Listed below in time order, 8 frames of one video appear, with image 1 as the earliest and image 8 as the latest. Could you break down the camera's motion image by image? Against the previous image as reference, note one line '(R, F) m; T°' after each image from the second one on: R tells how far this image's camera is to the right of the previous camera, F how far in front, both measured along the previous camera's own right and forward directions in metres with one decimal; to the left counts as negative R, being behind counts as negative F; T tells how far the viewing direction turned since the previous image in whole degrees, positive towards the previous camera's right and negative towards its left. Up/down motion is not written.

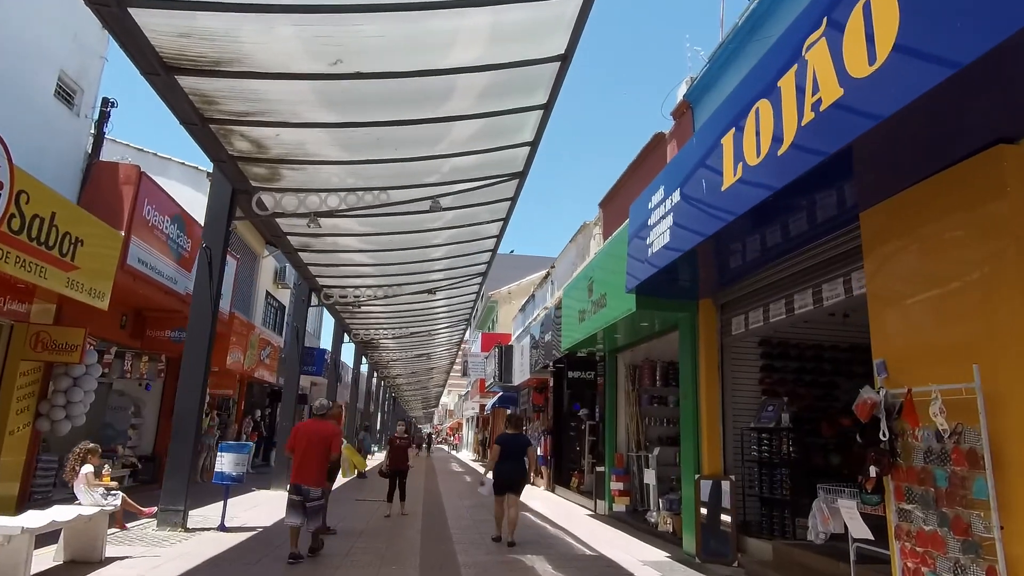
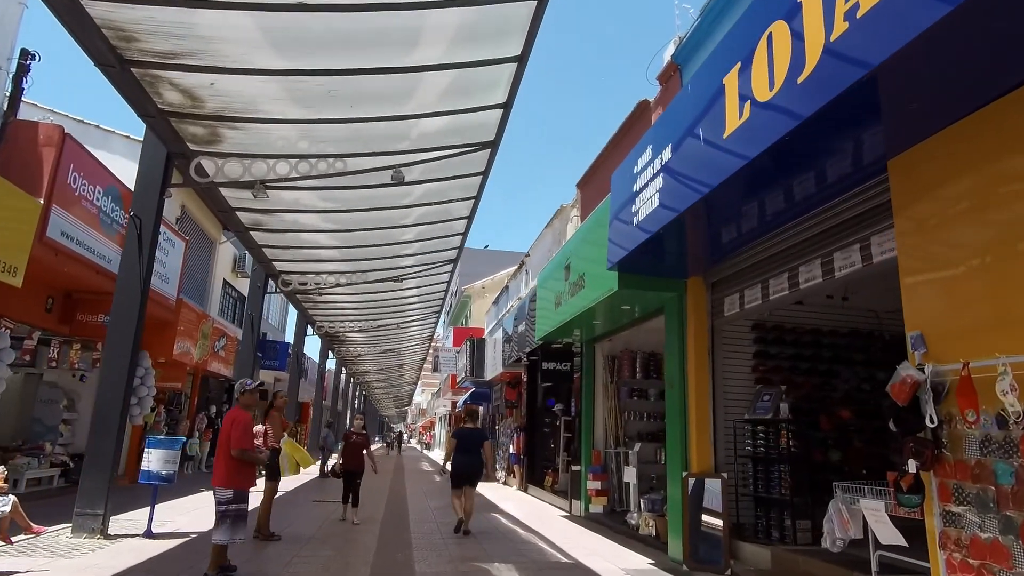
(+0.1, +0.8) m; +2°
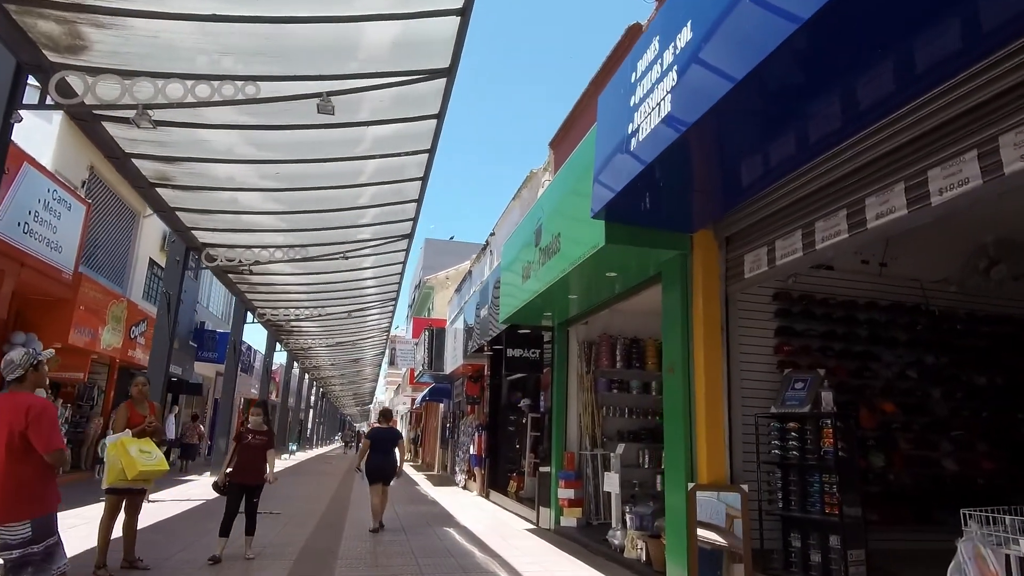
(+0.1, +1.6) m; +3°
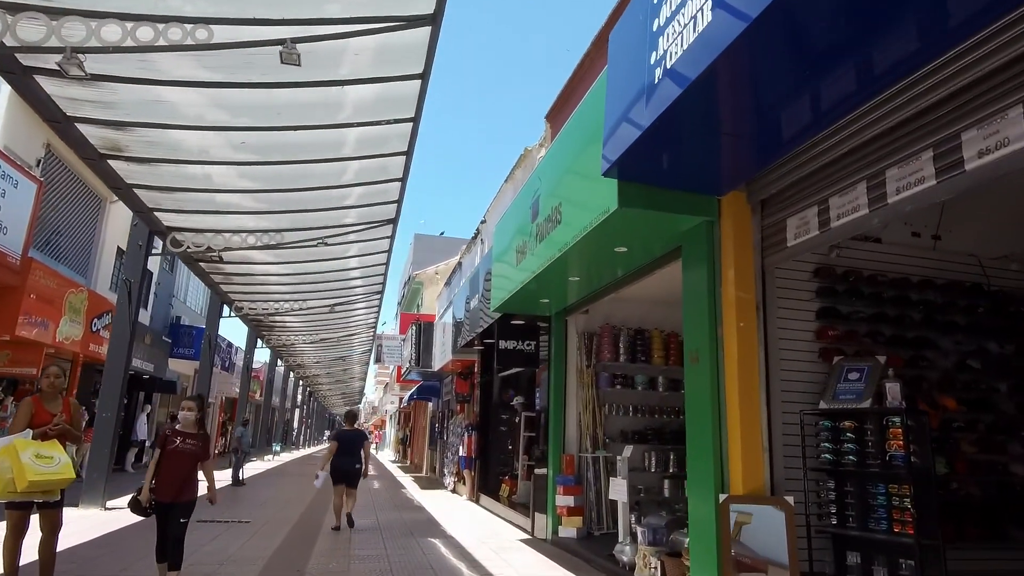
(0.0, +0.9) m; +1°
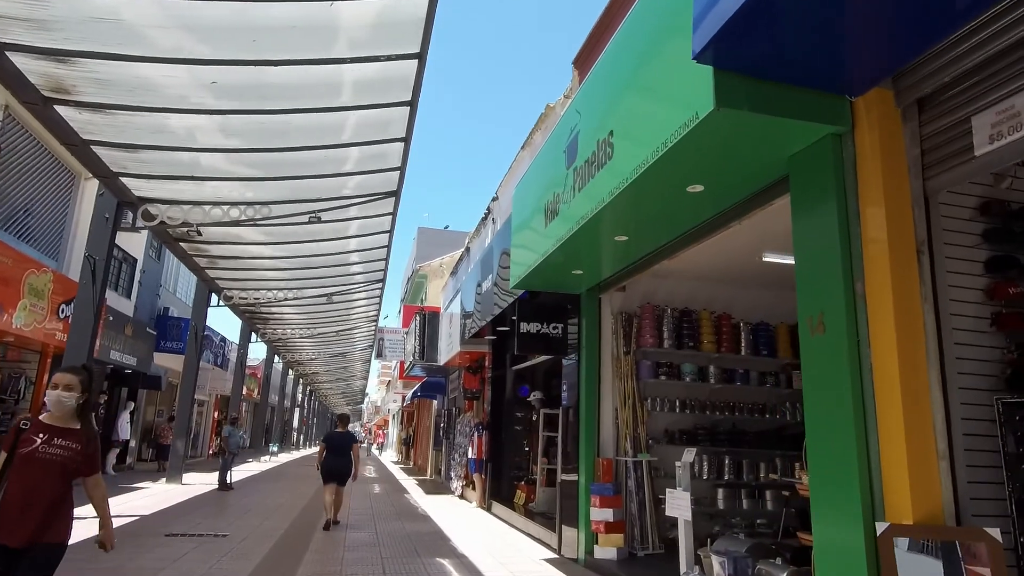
(-0.2, +1.3) m; 0°
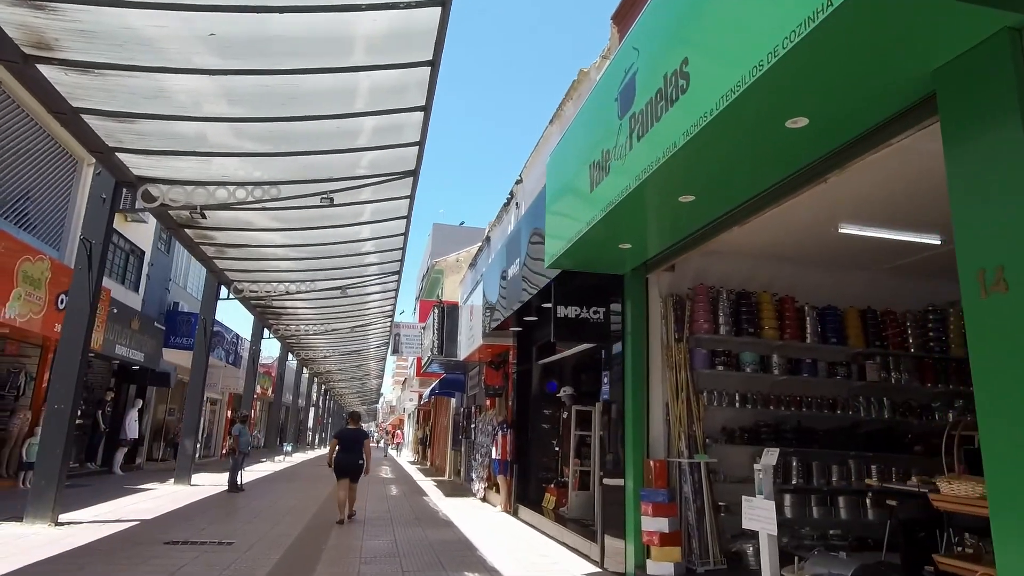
(-0.2, +0.8) m; -1°
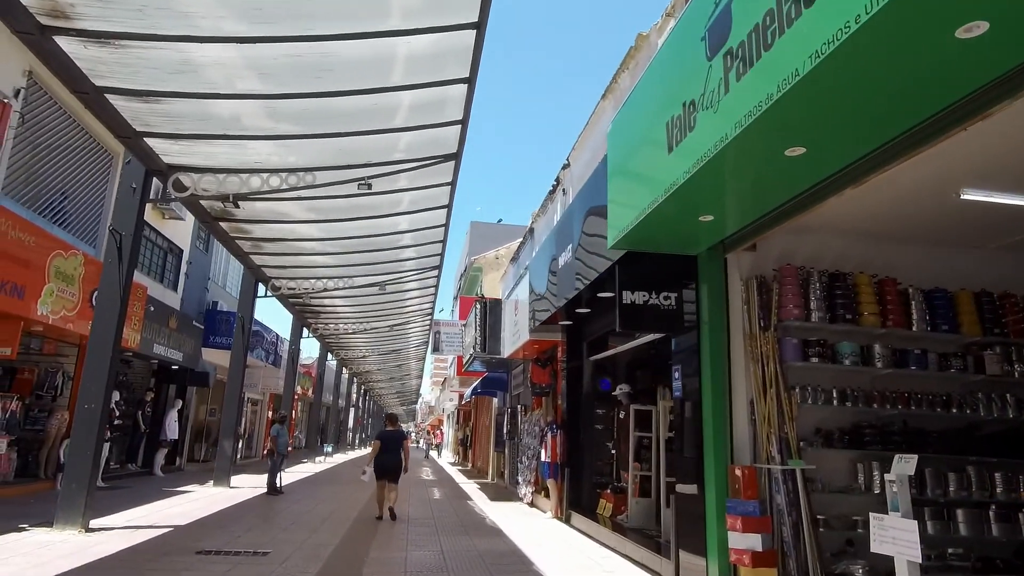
(-0.2, +0.7) m; -3°
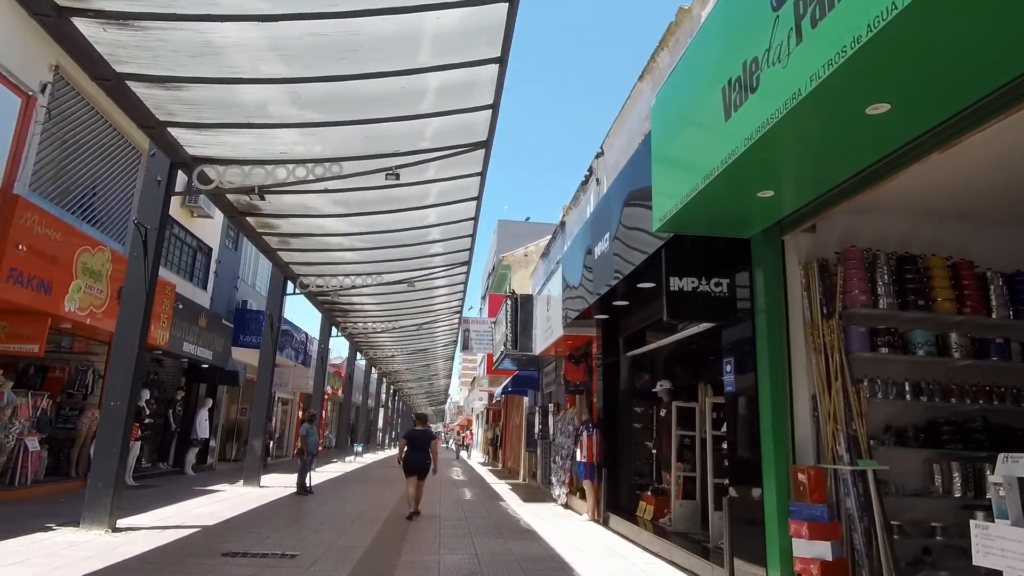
(-0.1, +0.4) m; -2°
